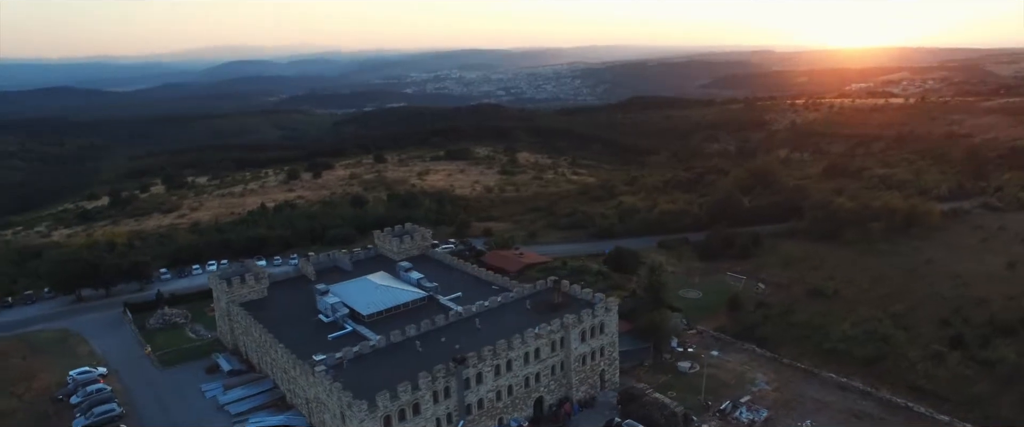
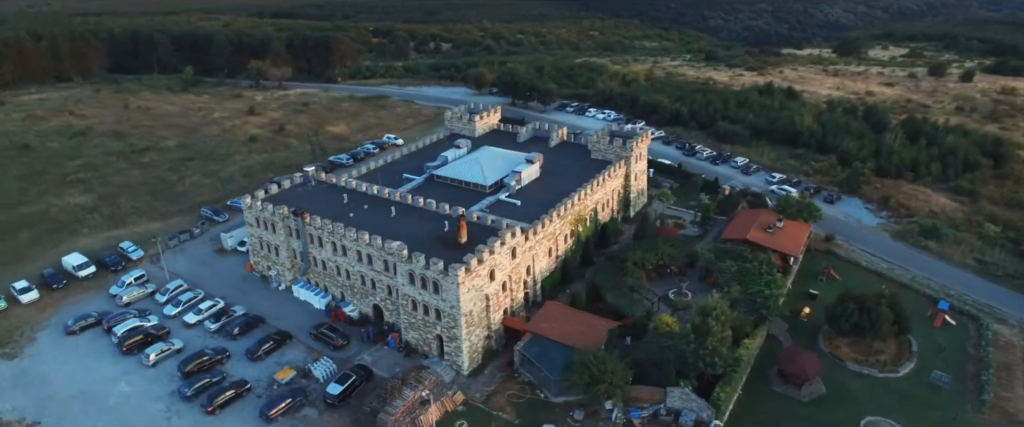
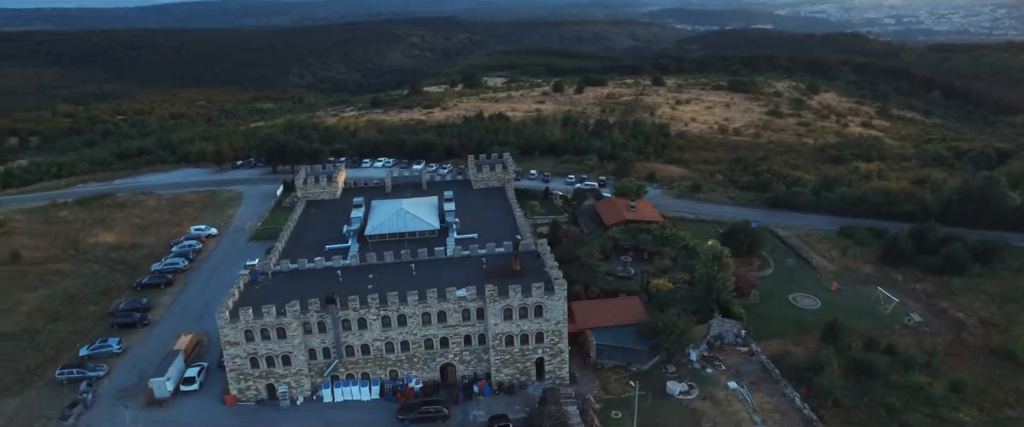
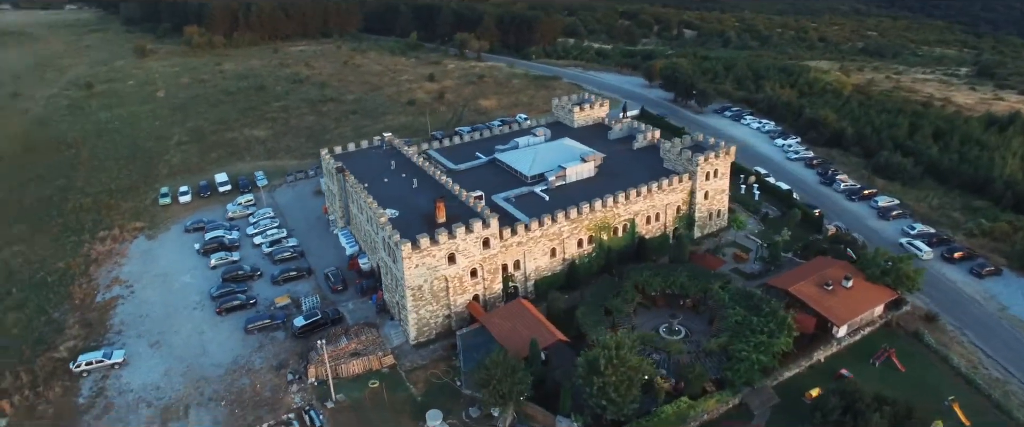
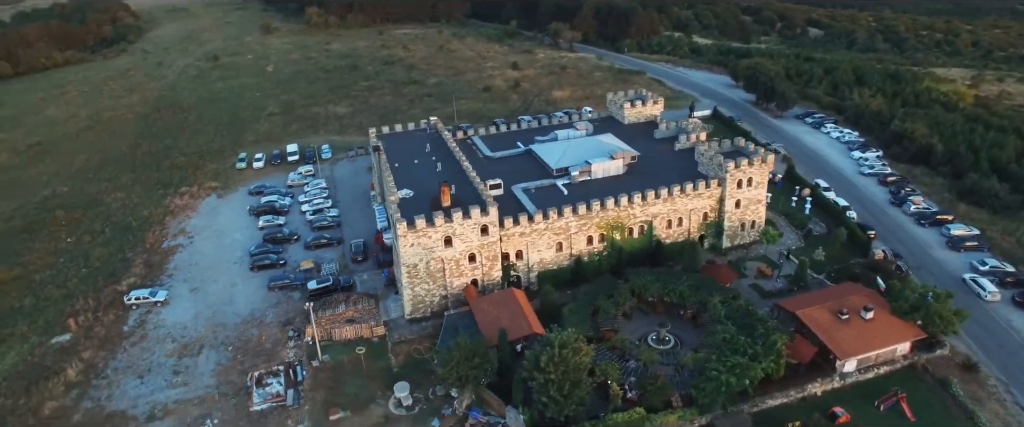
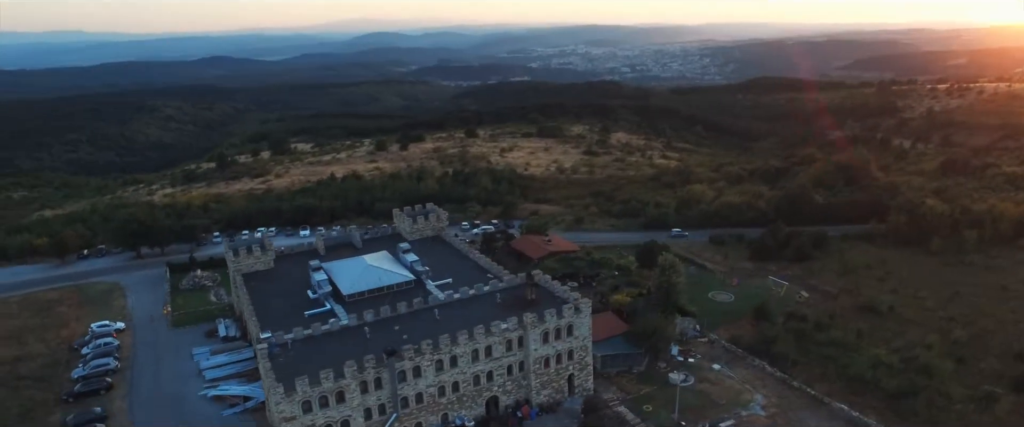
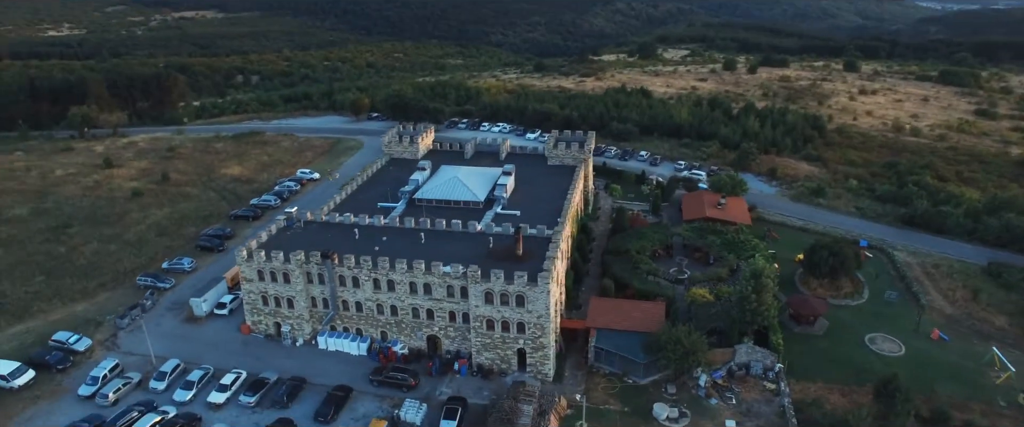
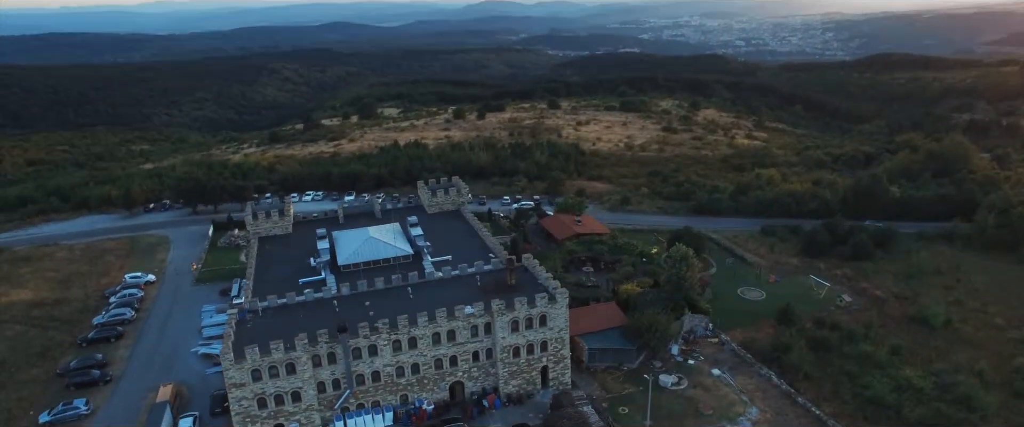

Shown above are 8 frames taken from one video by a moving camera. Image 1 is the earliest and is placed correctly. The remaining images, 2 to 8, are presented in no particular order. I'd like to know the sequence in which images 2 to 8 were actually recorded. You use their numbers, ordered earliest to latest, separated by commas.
6, 8, 3, 7, 2, 4, 5
